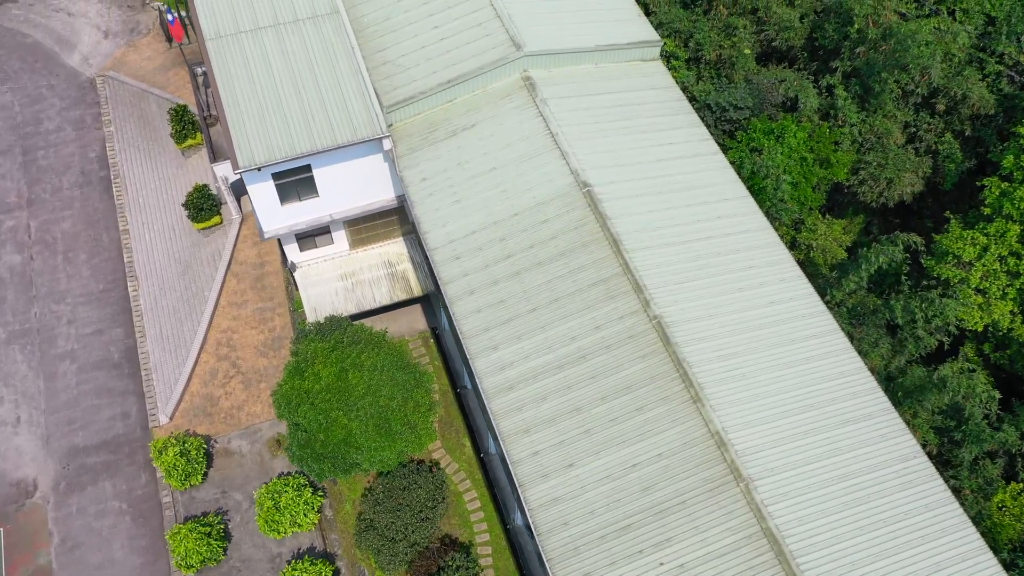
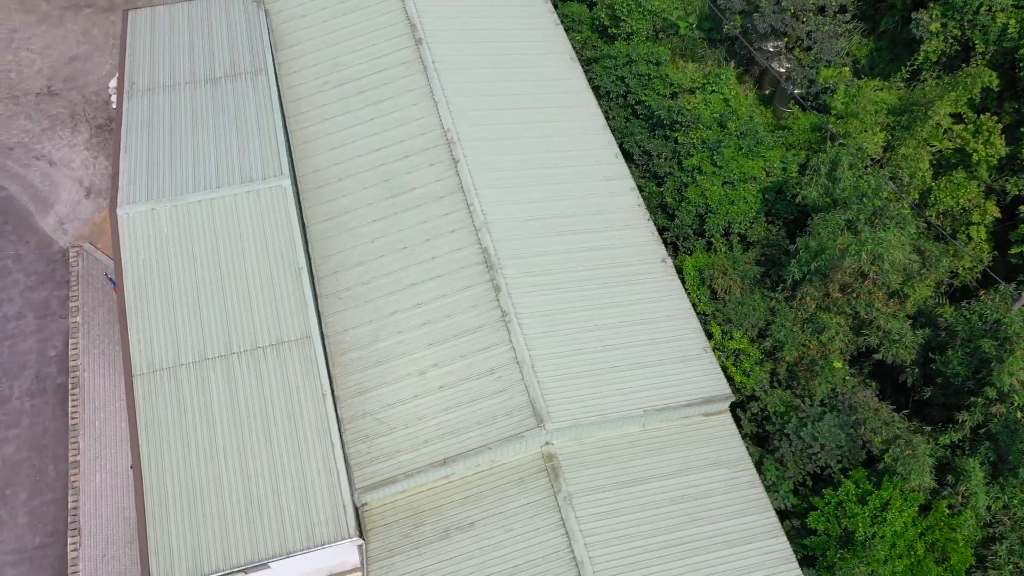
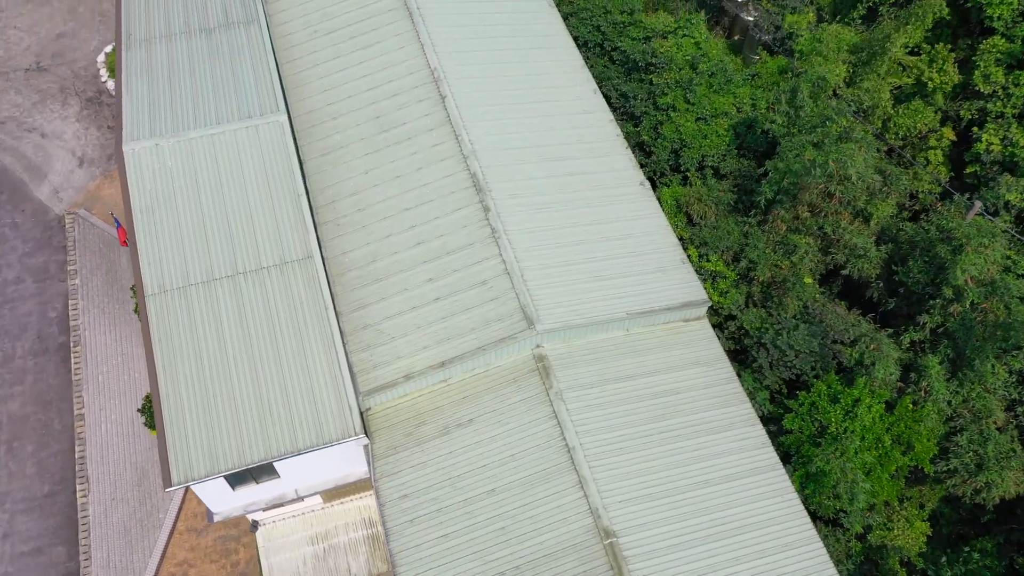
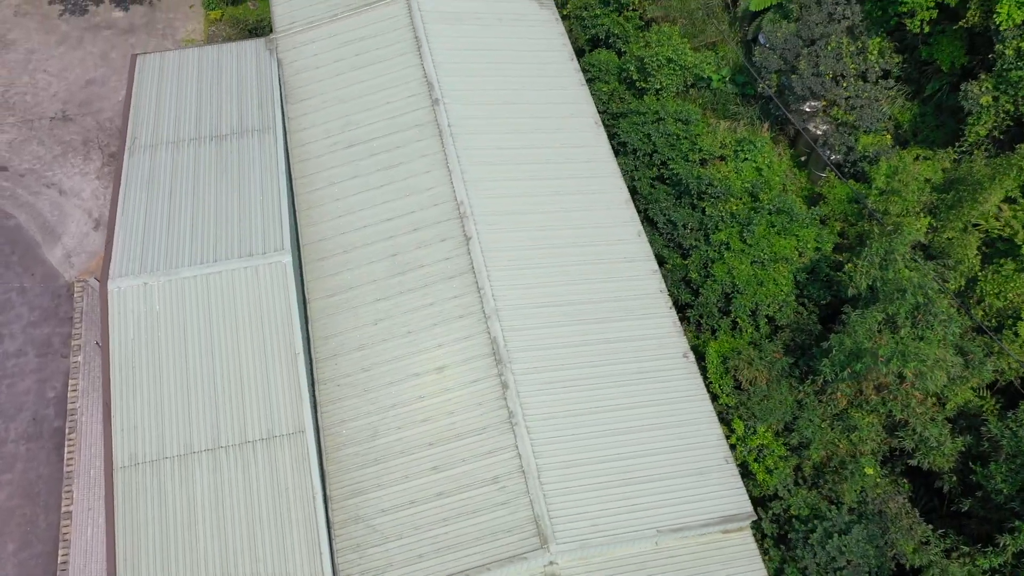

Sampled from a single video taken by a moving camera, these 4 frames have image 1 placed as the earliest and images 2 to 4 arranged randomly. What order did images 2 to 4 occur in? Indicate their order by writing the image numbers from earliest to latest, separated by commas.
3, 2, 4
